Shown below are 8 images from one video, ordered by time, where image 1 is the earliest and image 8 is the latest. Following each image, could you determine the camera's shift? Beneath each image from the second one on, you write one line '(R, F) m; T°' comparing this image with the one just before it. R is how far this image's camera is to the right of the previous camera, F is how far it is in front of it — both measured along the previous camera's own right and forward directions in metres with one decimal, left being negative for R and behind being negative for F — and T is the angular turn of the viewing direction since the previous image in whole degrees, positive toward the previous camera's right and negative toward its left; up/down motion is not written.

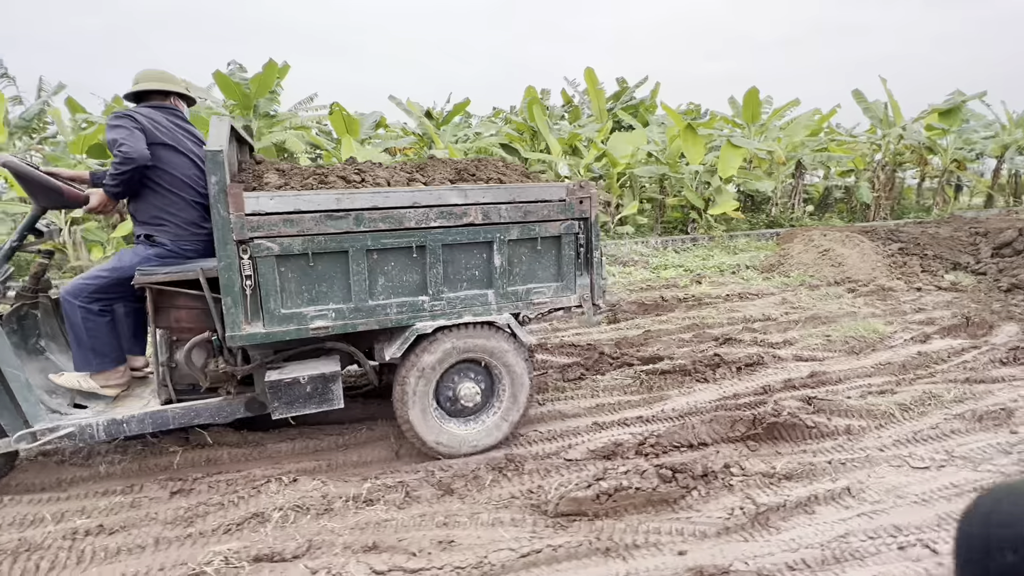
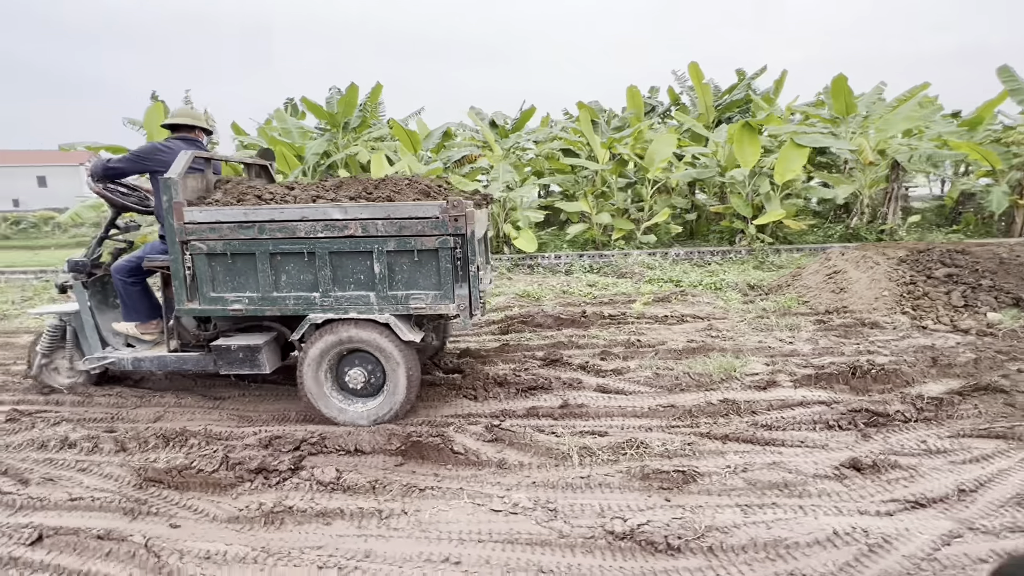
(+3.3, +0.3) m; -19°
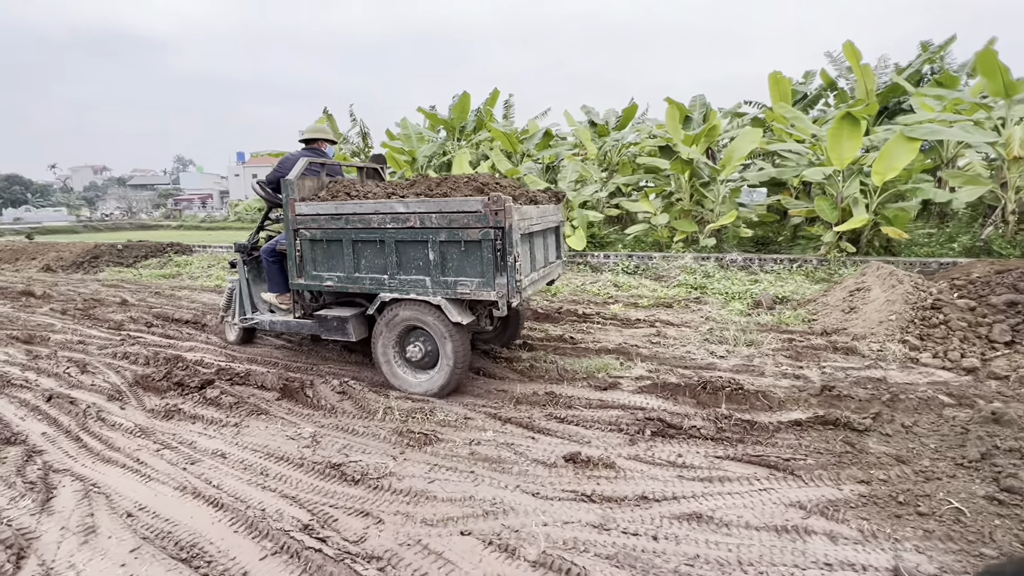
(+2.7, -0.2) m; -20°
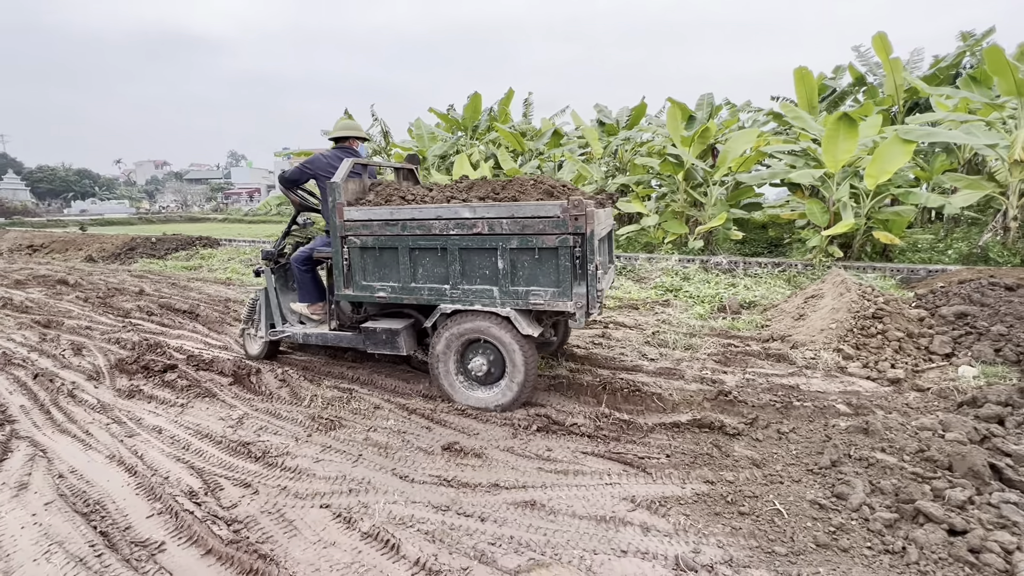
(+1.1, -0.3) m; -4°
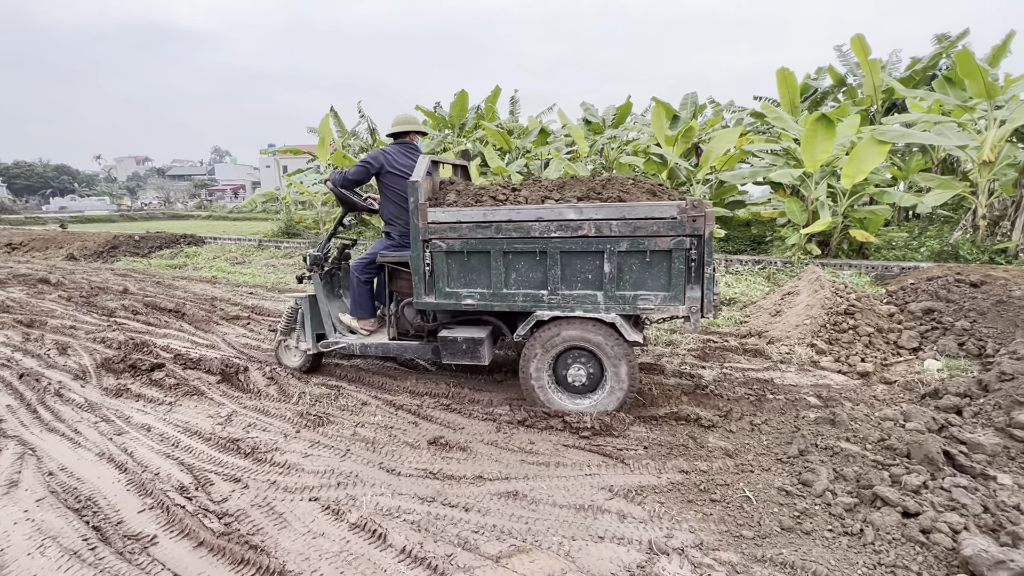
(0.0, -0.1) m; +1°
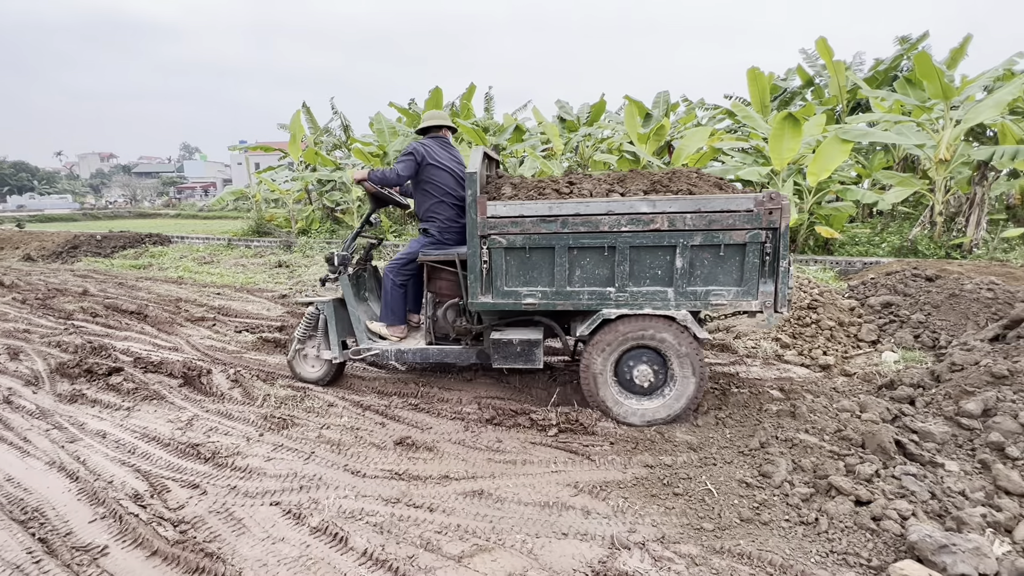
(+0.1, 0.0) m; +2°
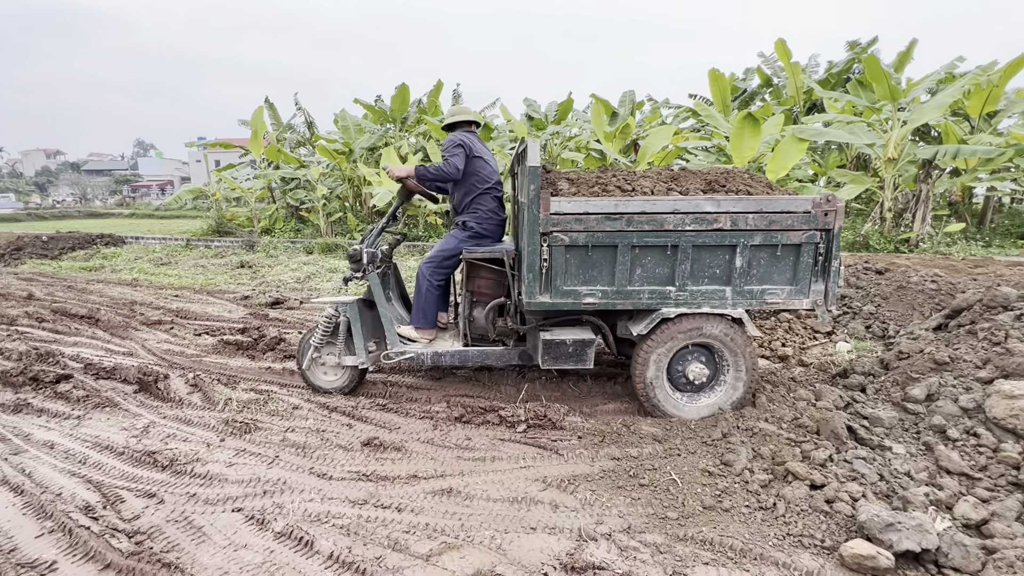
(0.0, 0.0) m; +3°
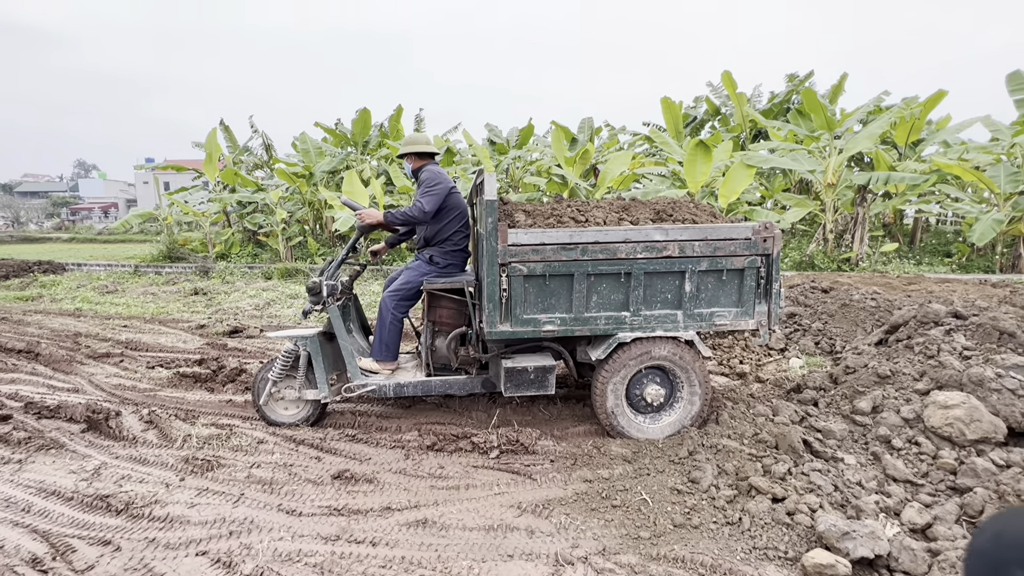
(-0.1, -0.1) m; +4°
